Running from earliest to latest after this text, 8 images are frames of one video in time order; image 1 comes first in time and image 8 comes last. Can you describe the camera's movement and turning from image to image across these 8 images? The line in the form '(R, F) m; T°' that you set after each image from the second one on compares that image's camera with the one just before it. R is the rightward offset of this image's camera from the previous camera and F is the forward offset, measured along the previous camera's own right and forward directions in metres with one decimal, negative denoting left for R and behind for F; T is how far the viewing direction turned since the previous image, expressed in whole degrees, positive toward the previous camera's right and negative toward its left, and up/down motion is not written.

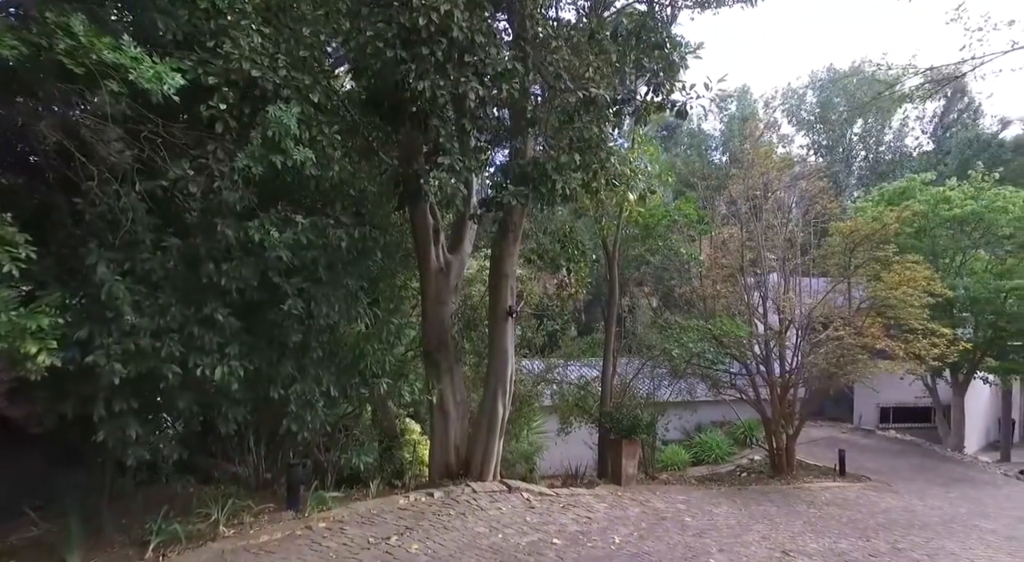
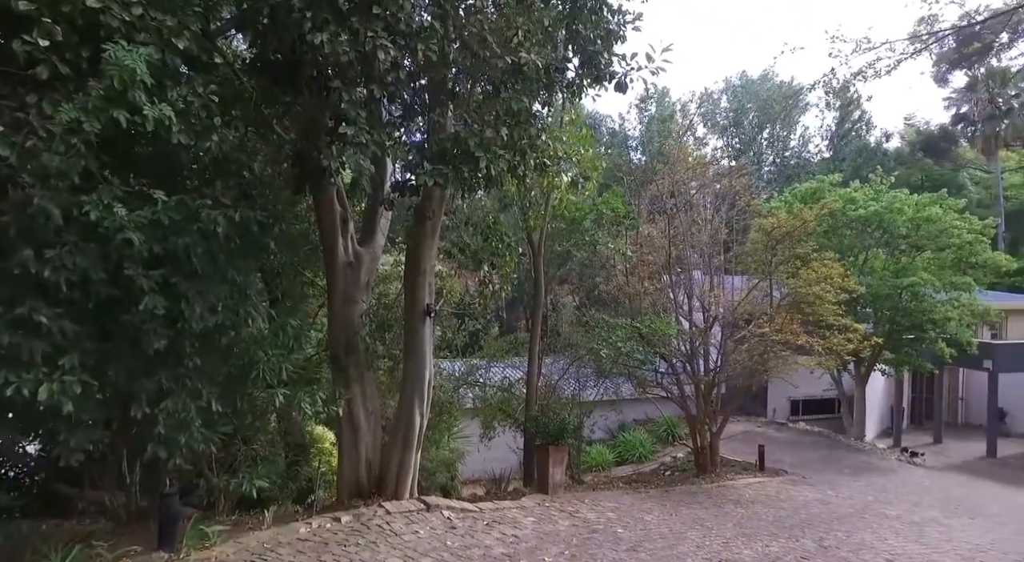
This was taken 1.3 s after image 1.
(0.0, +0.5) m; +7°
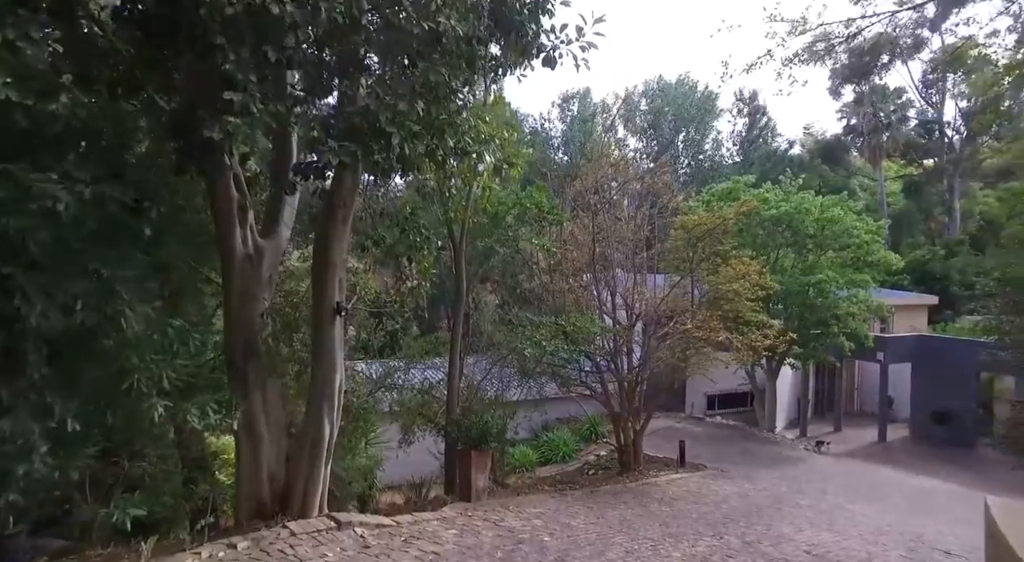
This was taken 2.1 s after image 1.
(0.0, +0.3) m; +7°
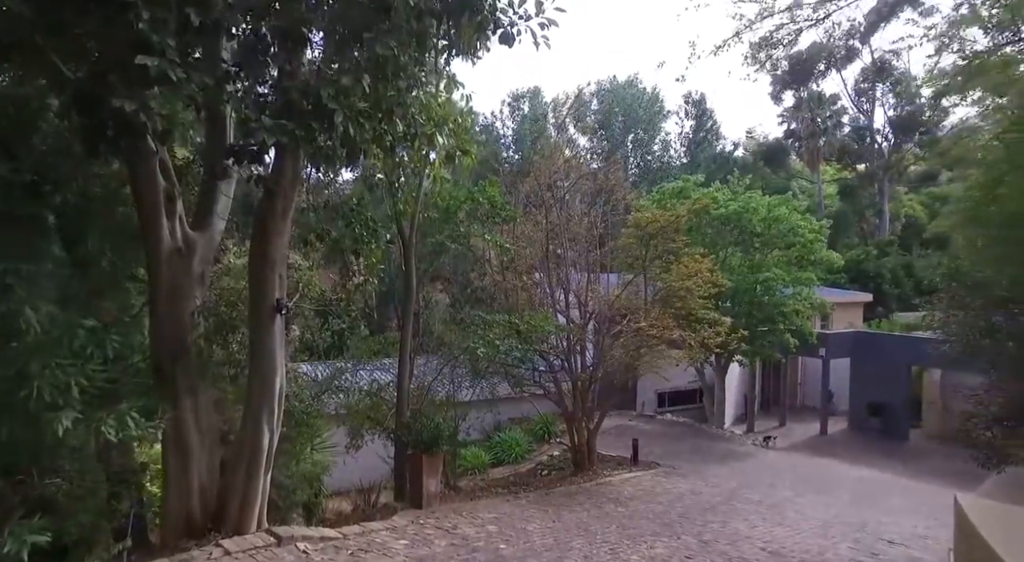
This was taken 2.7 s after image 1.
(0.0, +0.2) m; +4°
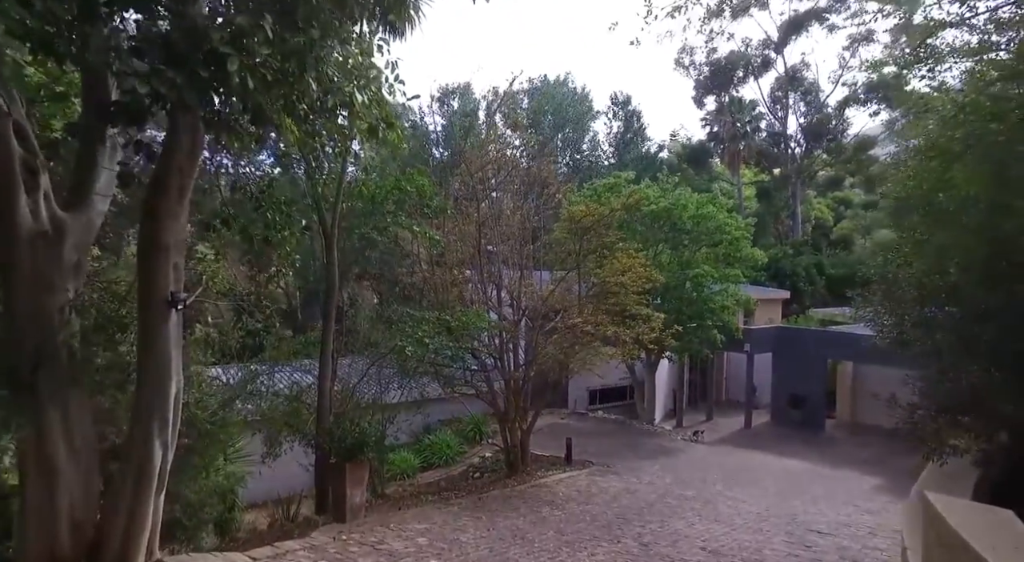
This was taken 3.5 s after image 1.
(0.0, +0.4) m; +6°
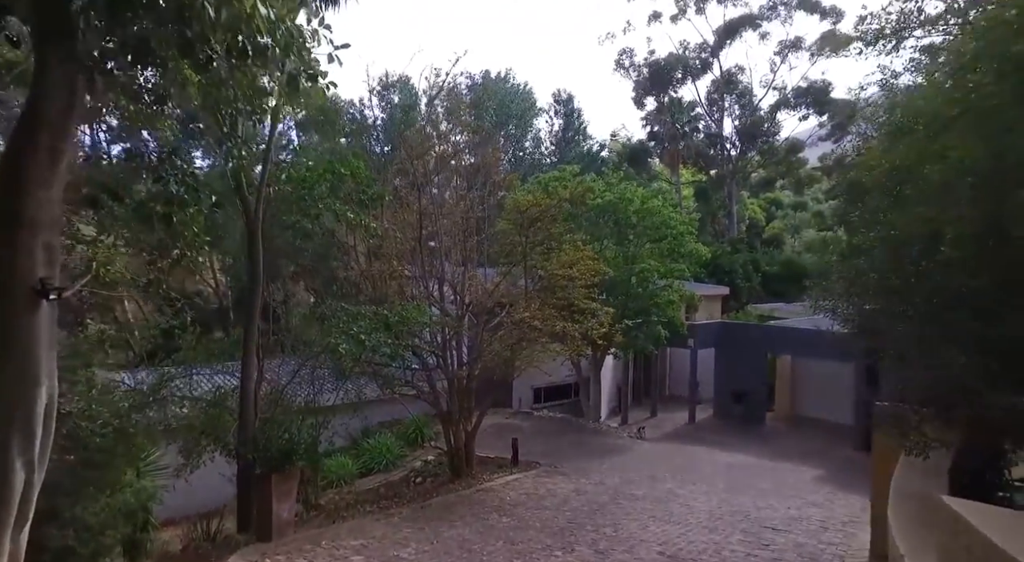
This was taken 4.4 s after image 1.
(0.0, +0.5) m; +5°
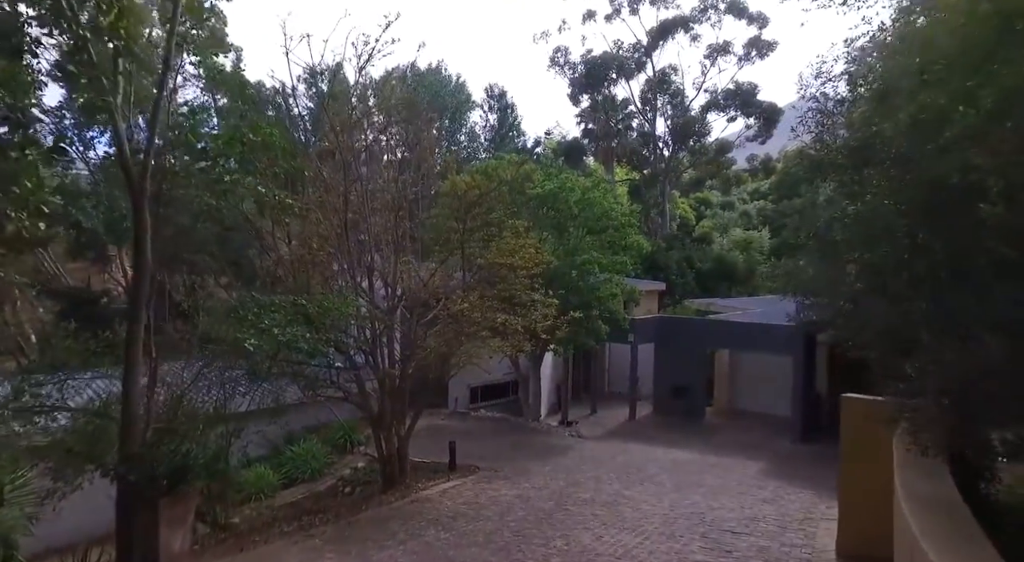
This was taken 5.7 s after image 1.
(0.0, +0.8) m; +5°
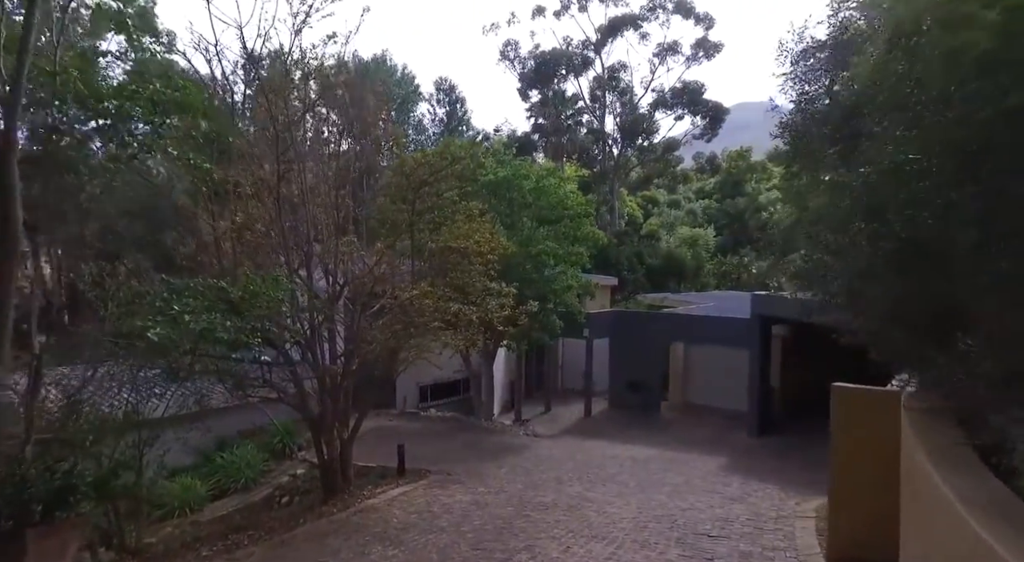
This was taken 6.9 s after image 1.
(-0.1, +0.8) m; +4°
